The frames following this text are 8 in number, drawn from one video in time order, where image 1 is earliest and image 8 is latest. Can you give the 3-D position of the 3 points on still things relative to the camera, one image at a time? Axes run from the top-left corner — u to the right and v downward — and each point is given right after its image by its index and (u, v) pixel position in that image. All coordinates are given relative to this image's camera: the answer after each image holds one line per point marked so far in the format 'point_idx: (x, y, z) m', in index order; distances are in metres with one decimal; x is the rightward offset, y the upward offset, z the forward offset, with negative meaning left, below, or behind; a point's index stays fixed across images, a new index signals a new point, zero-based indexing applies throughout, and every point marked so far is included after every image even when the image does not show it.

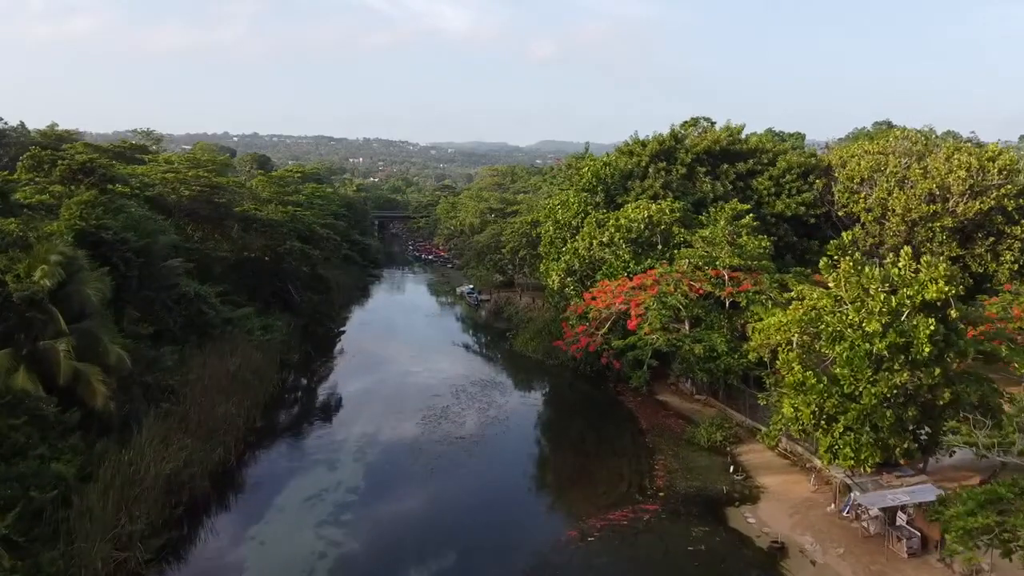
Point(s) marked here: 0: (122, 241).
0: (-7.5, +0.9, +16.7) m
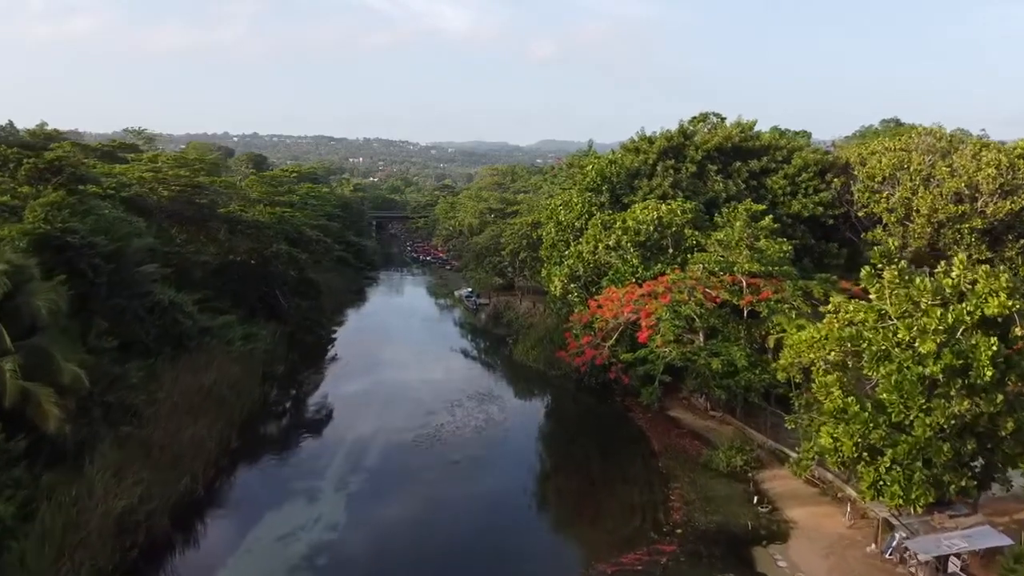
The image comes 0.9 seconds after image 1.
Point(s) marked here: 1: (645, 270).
0: (-7.5, +0.8, +15.3) m
1: (+2.8, +0.4, +17.8) m
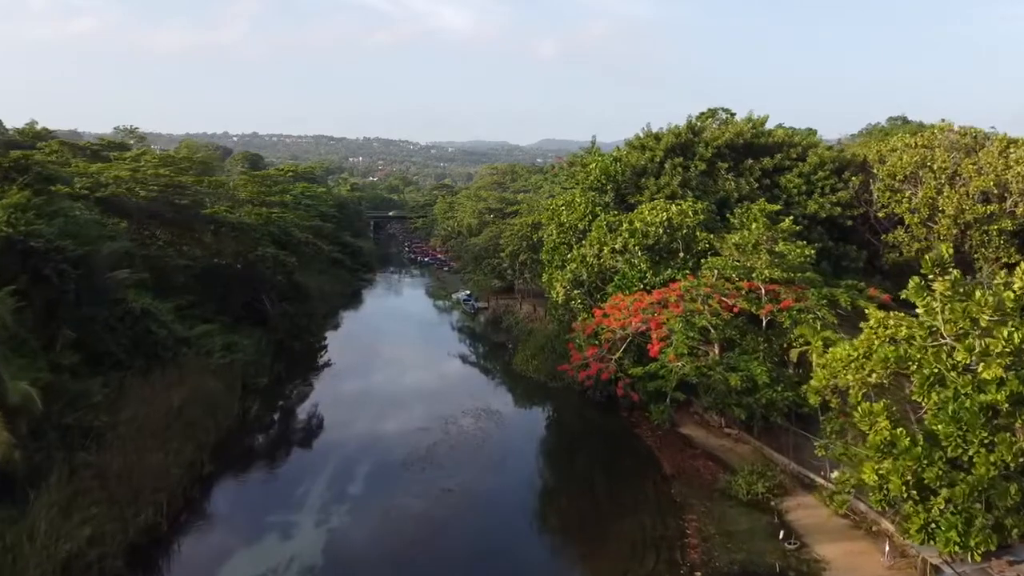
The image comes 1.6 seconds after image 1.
0: (-7.5, +0.6, +14.0) m
1: (+2.8, +0.2, +16.5) m
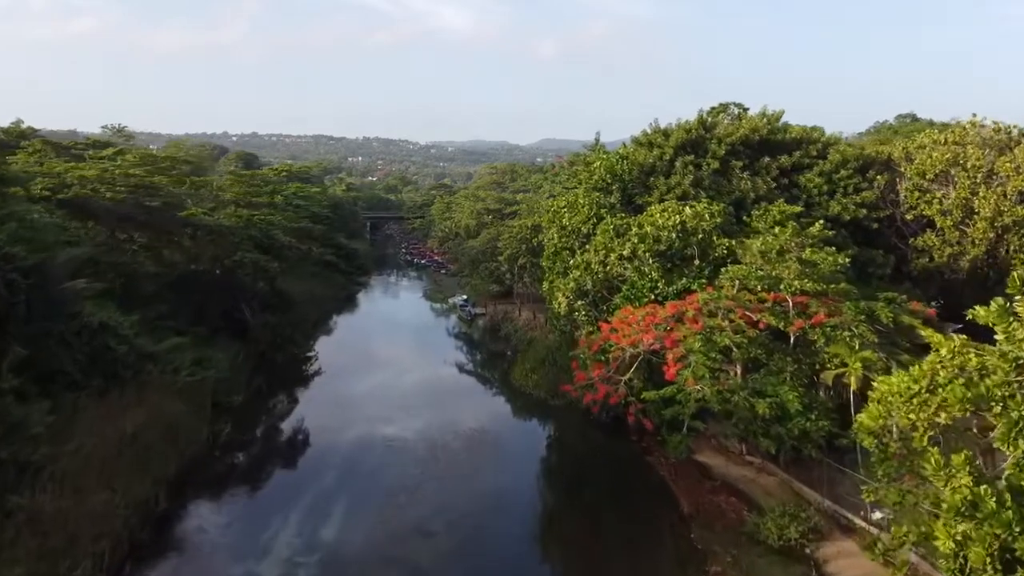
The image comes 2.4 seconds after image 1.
0: (-7.6, +0.4, +12.4) m
1: (+2.7, 0.0, +14.9) m
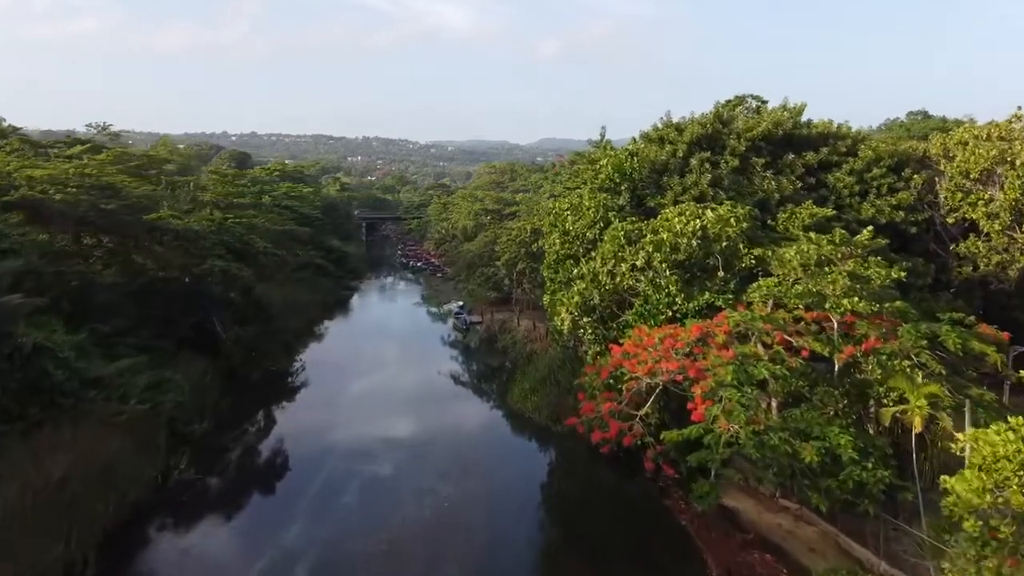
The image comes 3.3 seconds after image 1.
0: (-7.7, +0.2, +10.4) m
1: (+2.7, -0.2, +12.9) m
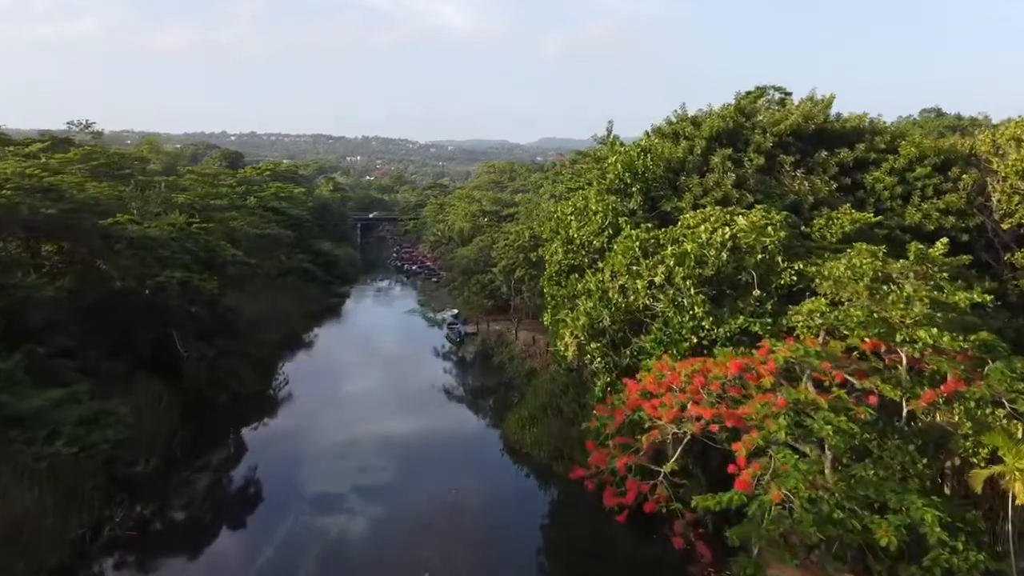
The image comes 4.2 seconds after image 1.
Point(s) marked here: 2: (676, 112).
0: (-7.7, -0.1, +8.3) m
1: (+2.6, -0.5, +10.8) m
2: (+3.4, +3.7, +17.8) m
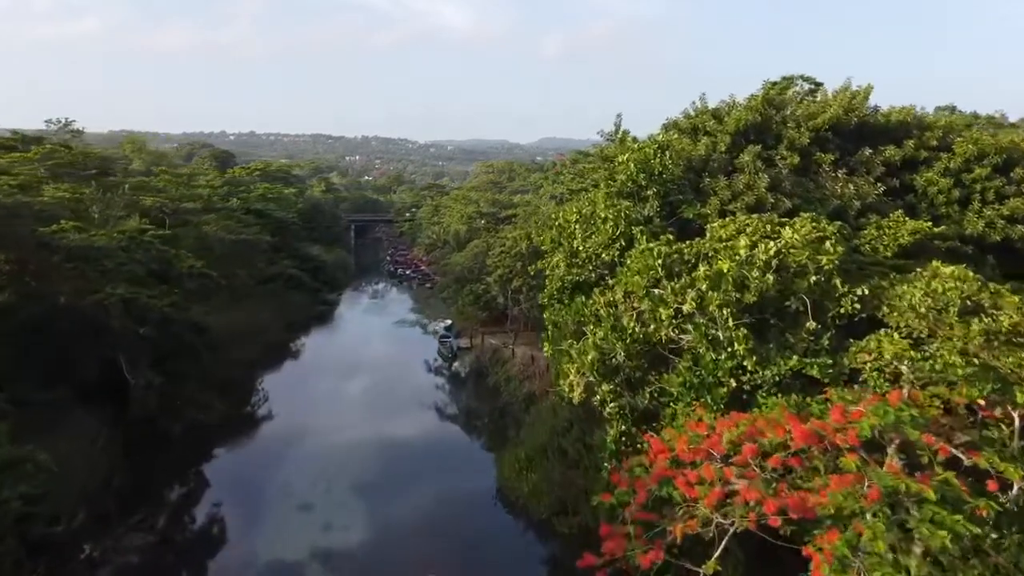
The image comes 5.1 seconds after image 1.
0: (-7.8, -0.4, +6.0) m
1: (+2.5, -0.8, +8.6) m
2: (+3.4, +3.3, +15.5) m
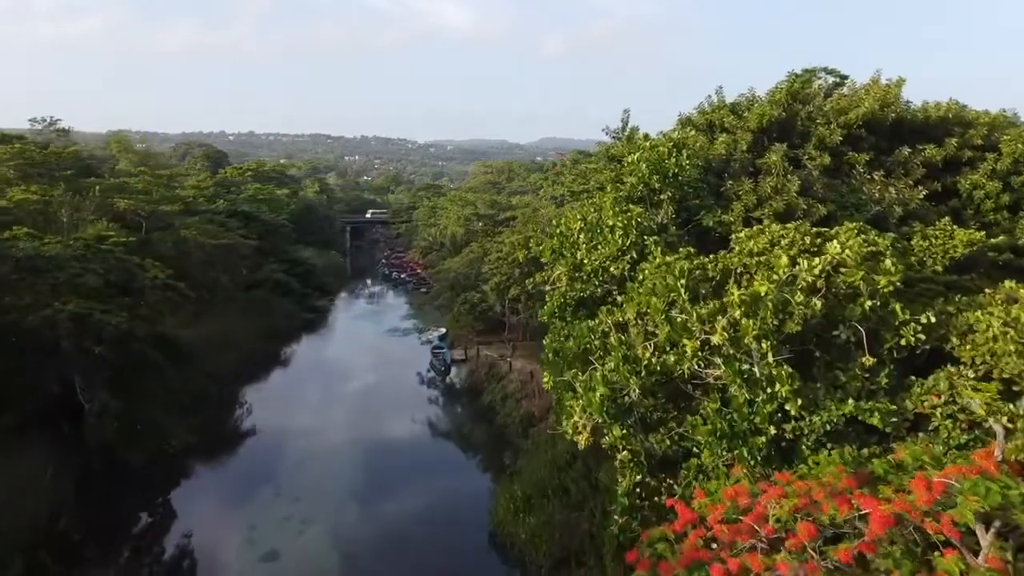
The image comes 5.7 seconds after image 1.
0: (-7.9, -0.6, +4.5) m
1: (+2.4, -1.0, +7.1) m
2: (+3.3, +3.1, +14.0) m
